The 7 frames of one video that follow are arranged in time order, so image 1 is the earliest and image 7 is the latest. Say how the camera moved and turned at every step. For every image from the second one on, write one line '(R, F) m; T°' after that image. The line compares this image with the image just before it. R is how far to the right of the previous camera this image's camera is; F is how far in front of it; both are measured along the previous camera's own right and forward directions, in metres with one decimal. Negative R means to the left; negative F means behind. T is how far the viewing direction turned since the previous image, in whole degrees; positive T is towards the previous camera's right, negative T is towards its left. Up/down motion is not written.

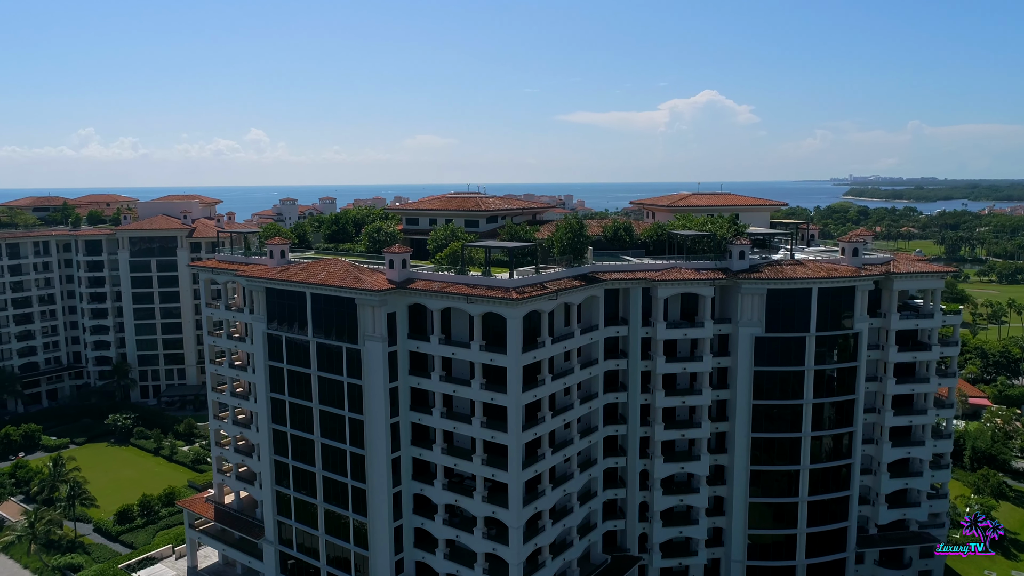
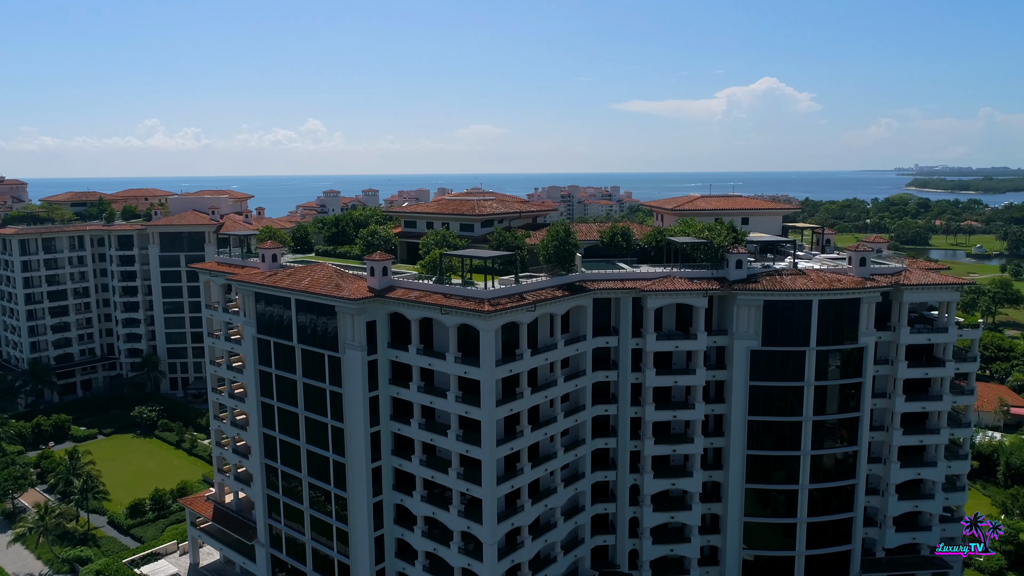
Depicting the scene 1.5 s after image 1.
(+3.3, +1.2) m; -3°
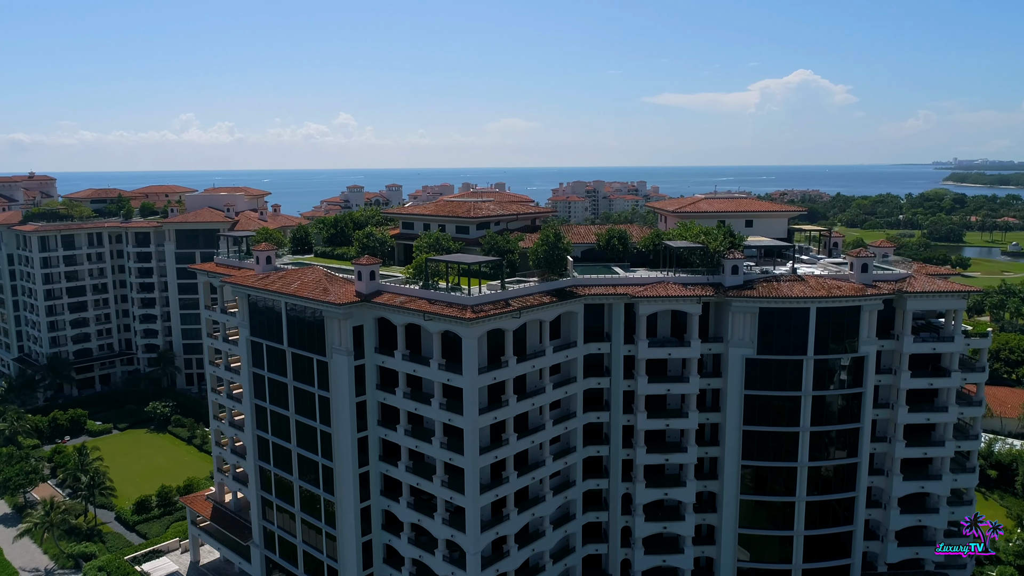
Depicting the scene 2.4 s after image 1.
(+2.0, +0.7) m; -2°
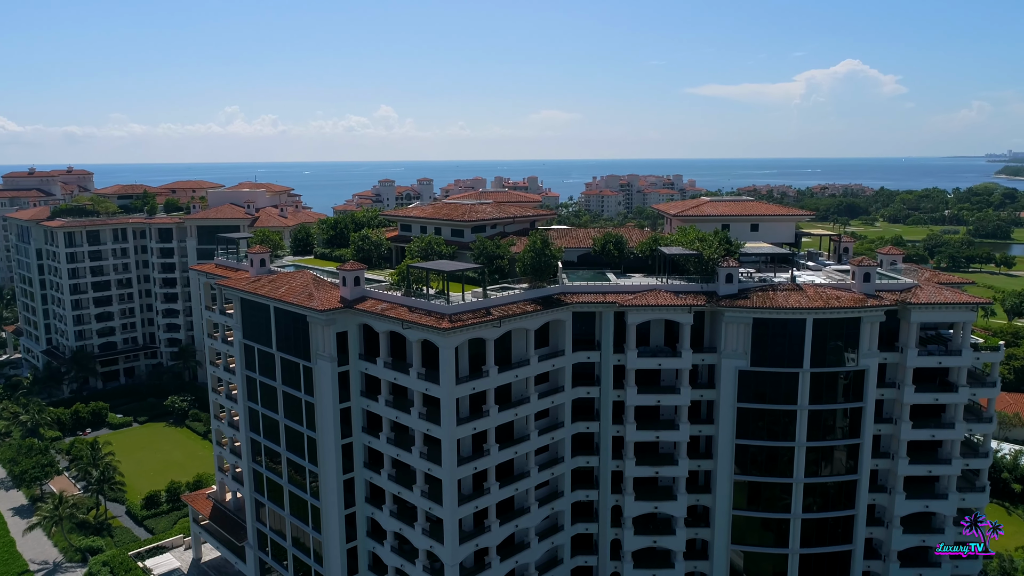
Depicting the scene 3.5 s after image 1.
(+2.5, +0.8) m; -3°
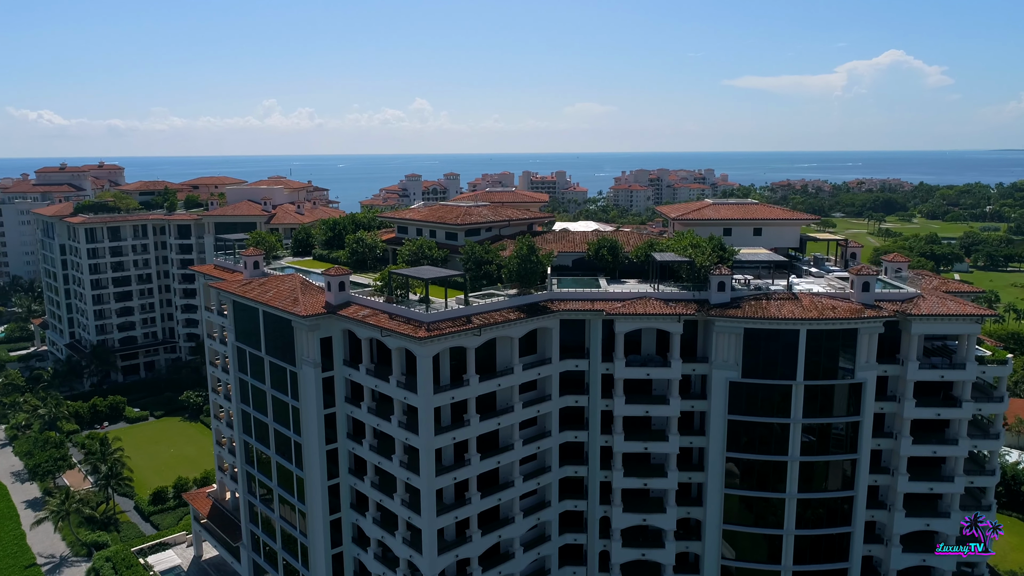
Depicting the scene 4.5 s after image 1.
(+2.3, +0.7) m; -2°
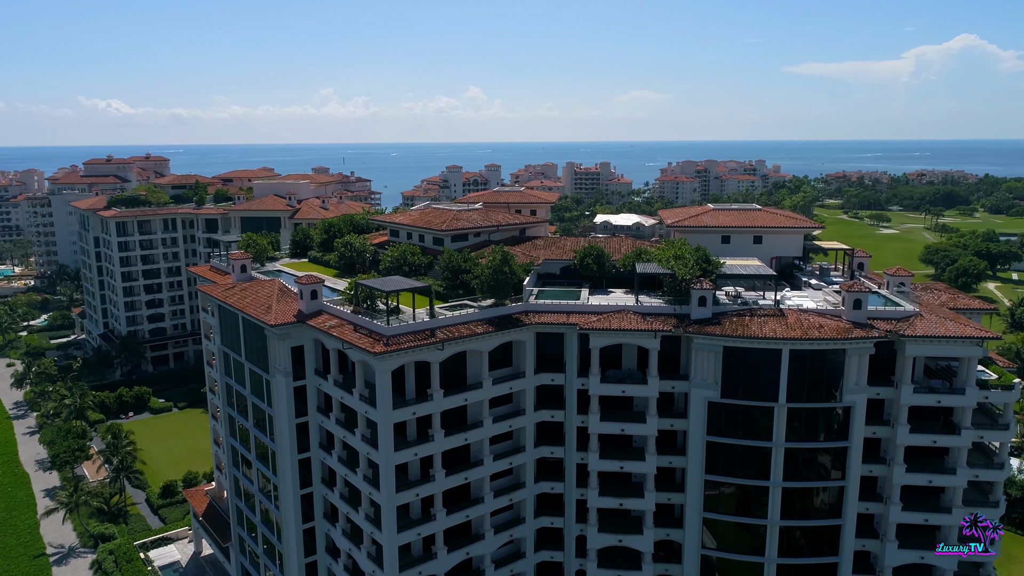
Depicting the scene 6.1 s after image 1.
(+3.7, +1.2) m; -3°
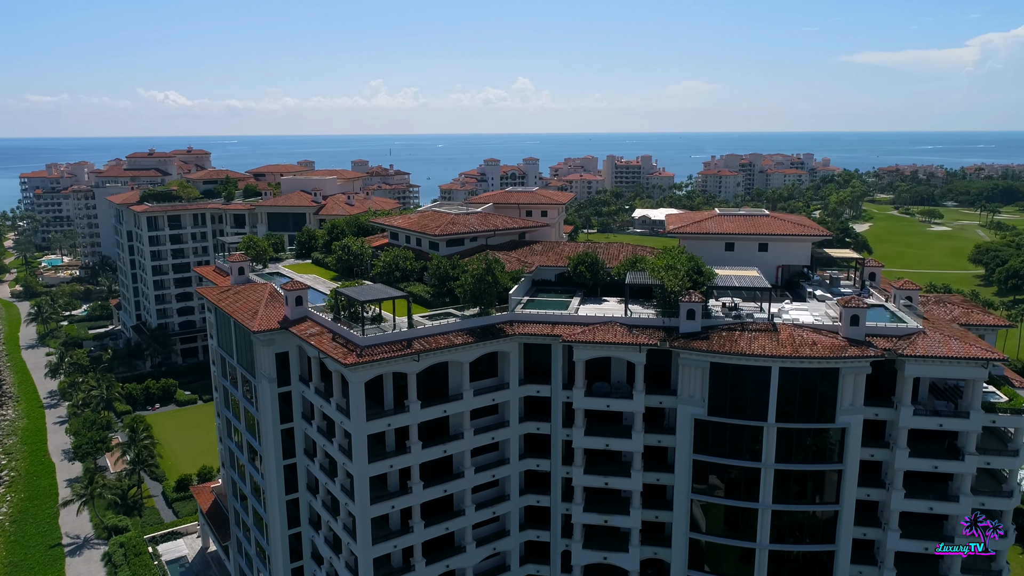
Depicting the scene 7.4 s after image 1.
(+2.8, +0.9) m; -3°
